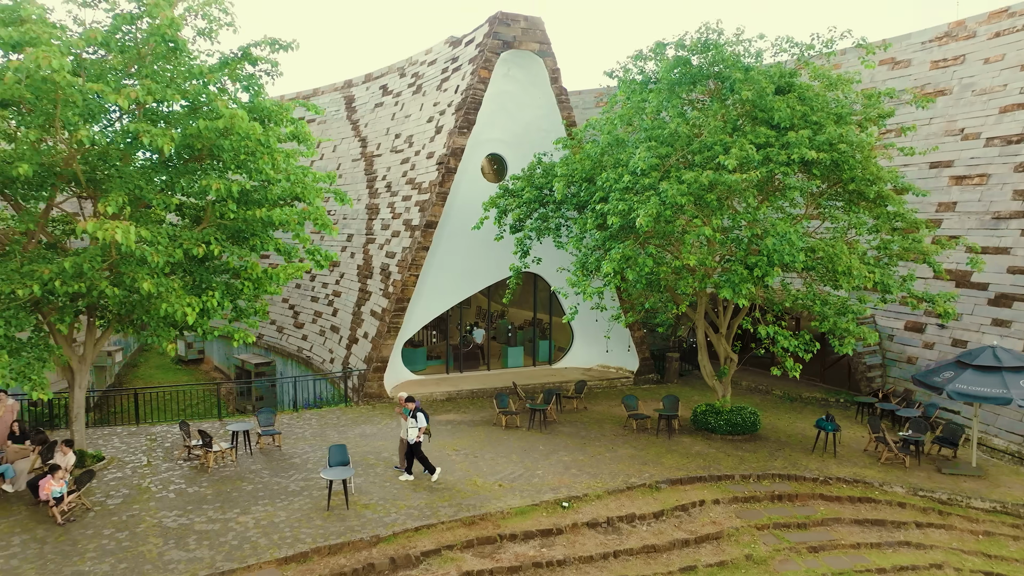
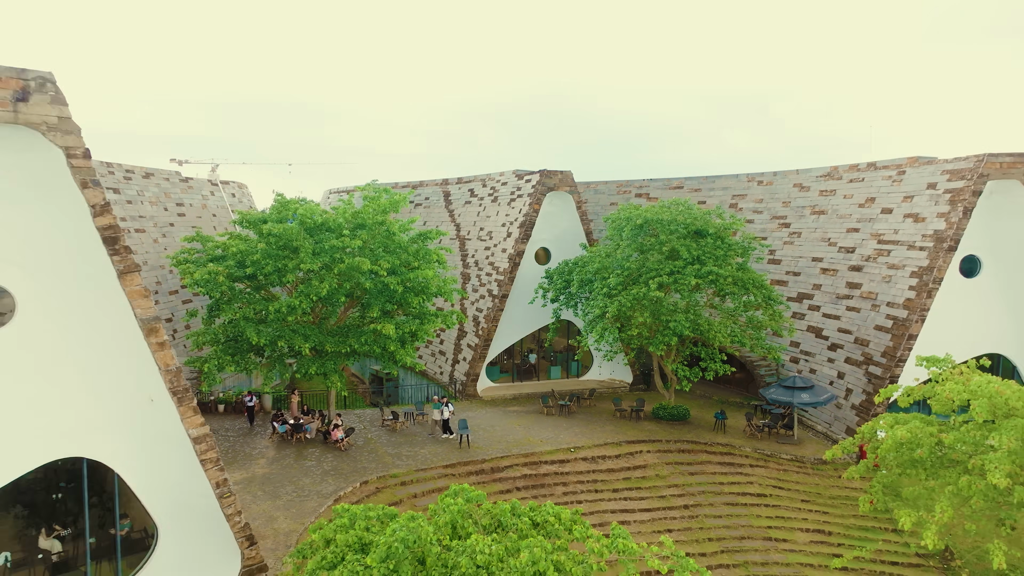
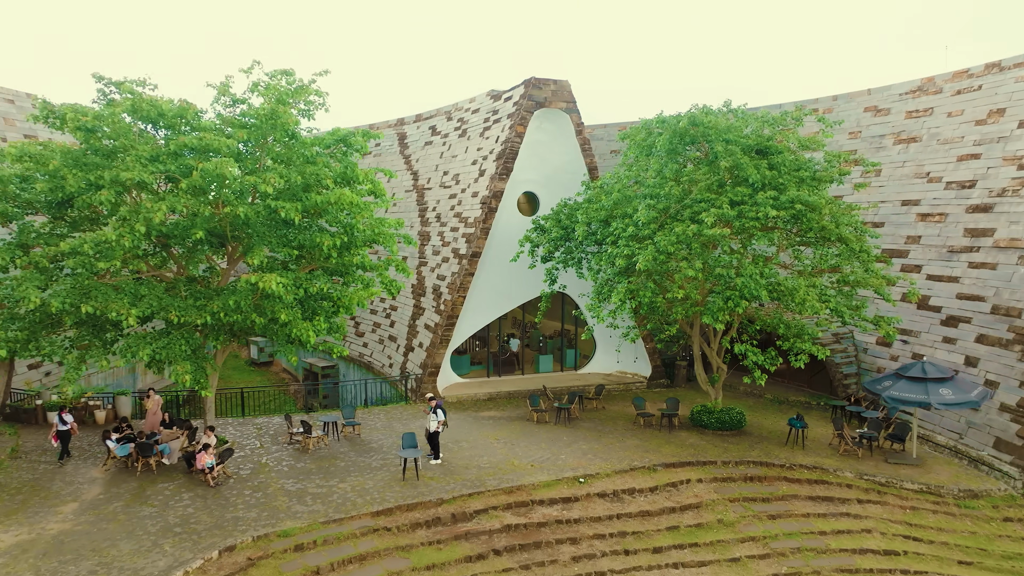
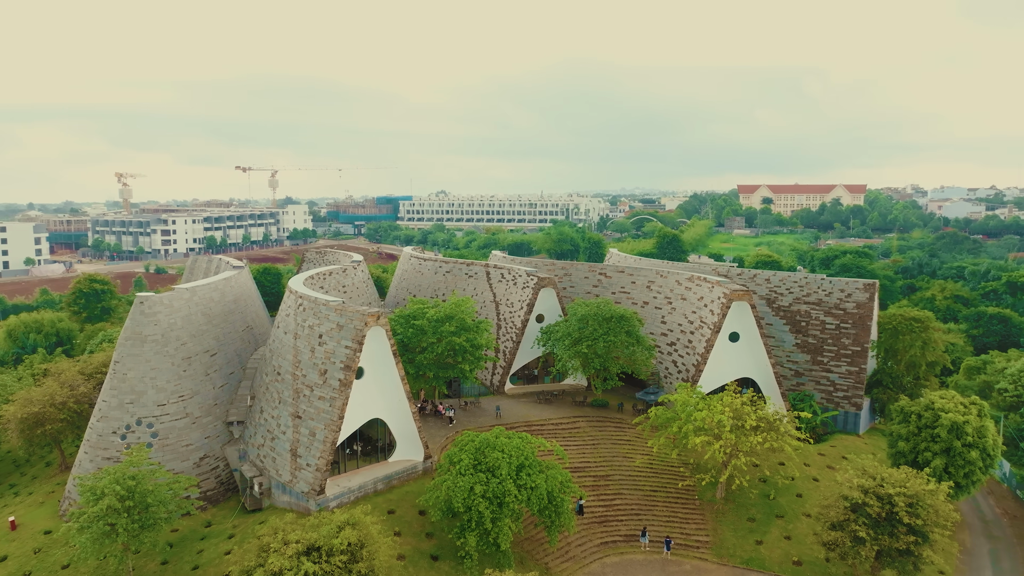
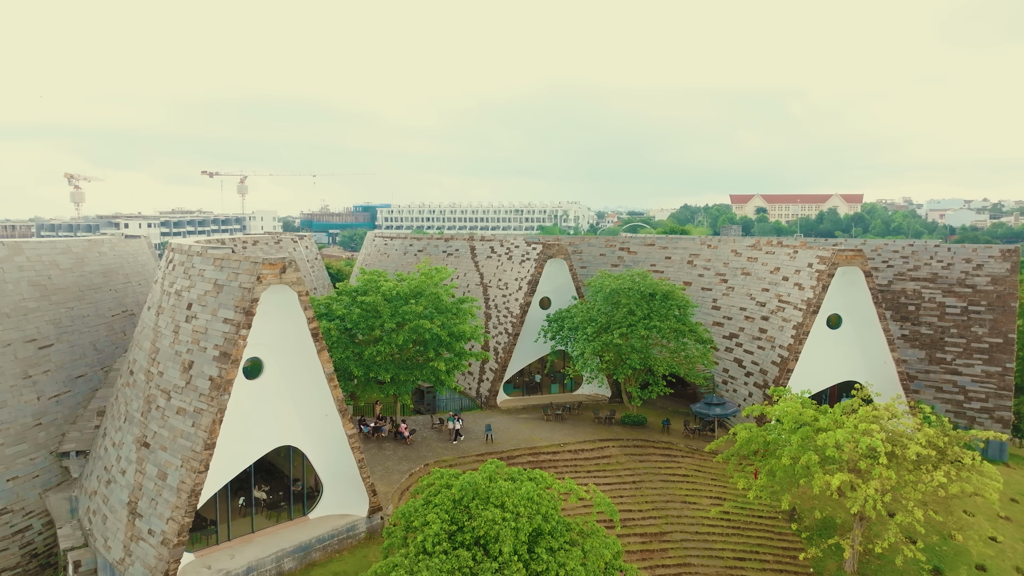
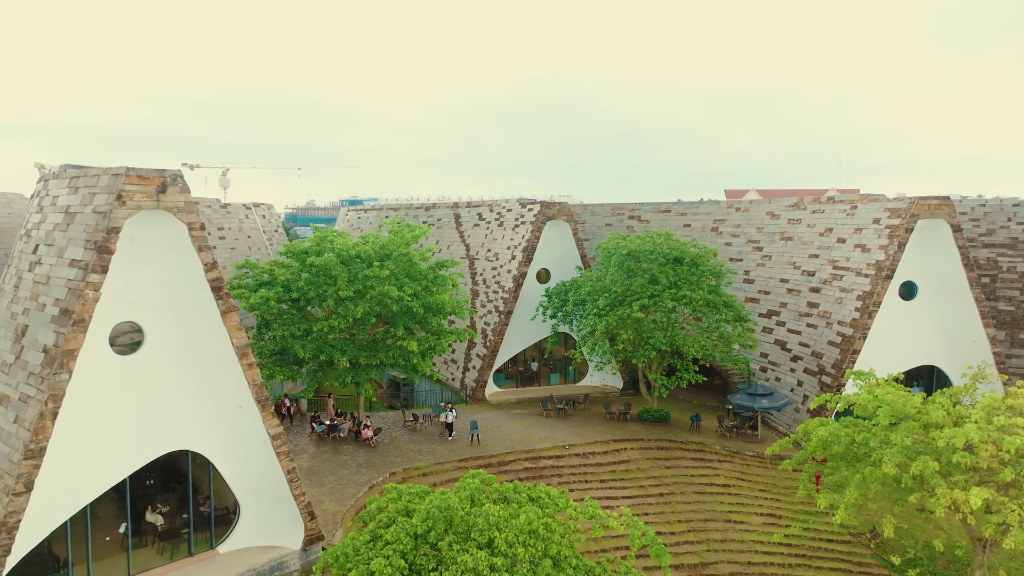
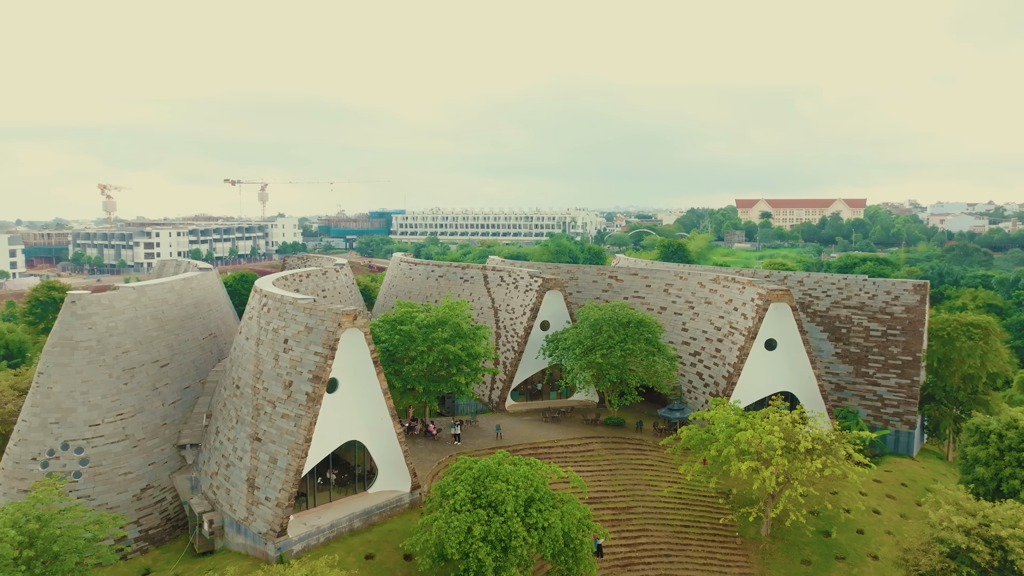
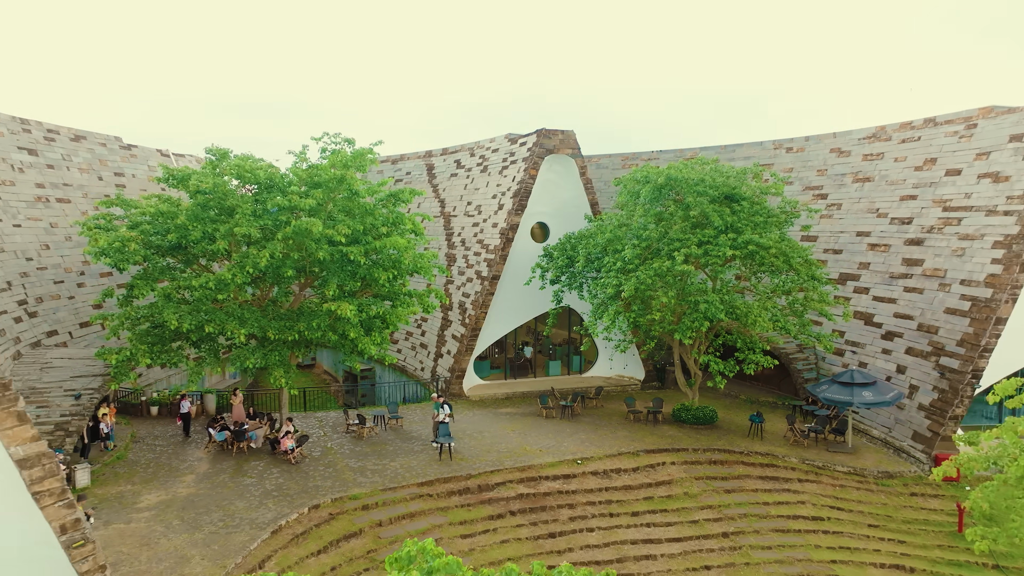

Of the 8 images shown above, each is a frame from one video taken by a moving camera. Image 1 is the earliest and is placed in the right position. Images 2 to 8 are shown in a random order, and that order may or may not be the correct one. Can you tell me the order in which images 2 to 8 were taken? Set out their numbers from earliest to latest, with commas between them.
3, 8, 2, 6, 5, 7, 4
